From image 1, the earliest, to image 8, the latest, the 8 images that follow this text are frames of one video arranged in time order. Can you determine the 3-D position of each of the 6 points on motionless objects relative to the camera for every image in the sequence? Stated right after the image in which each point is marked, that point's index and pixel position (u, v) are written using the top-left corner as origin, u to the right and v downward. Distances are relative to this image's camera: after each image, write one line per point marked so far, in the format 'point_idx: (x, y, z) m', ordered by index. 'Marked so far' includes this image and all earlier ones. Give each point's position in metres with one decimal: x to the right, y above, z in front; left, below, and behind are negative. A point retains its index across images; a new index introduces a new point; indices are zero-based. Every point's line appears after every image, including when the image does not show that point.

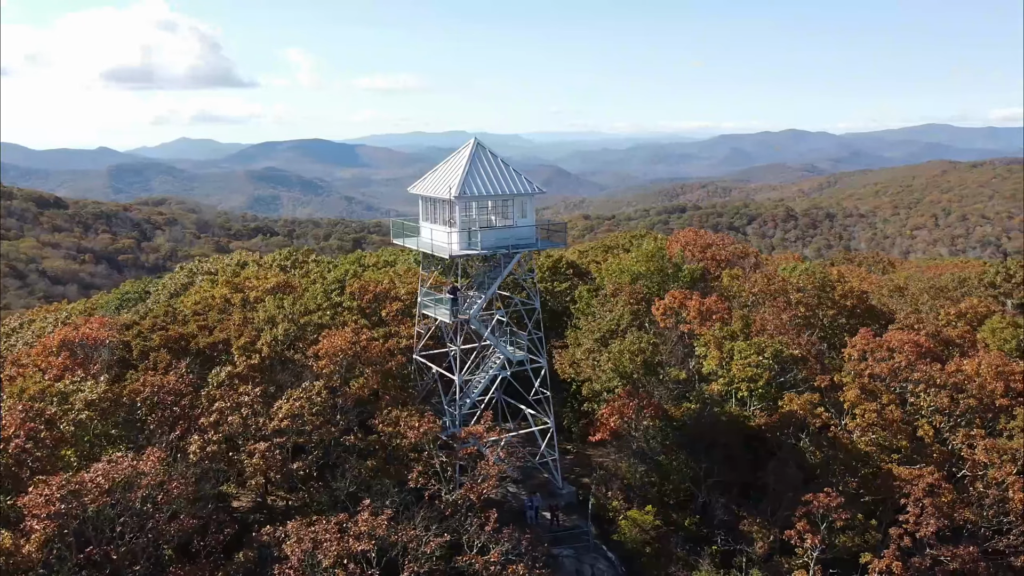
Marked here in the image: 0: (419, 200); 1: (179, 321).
0: (-2.9, +2.7, +19.3) m
1: (-9.6, -0.9, +18.3) m
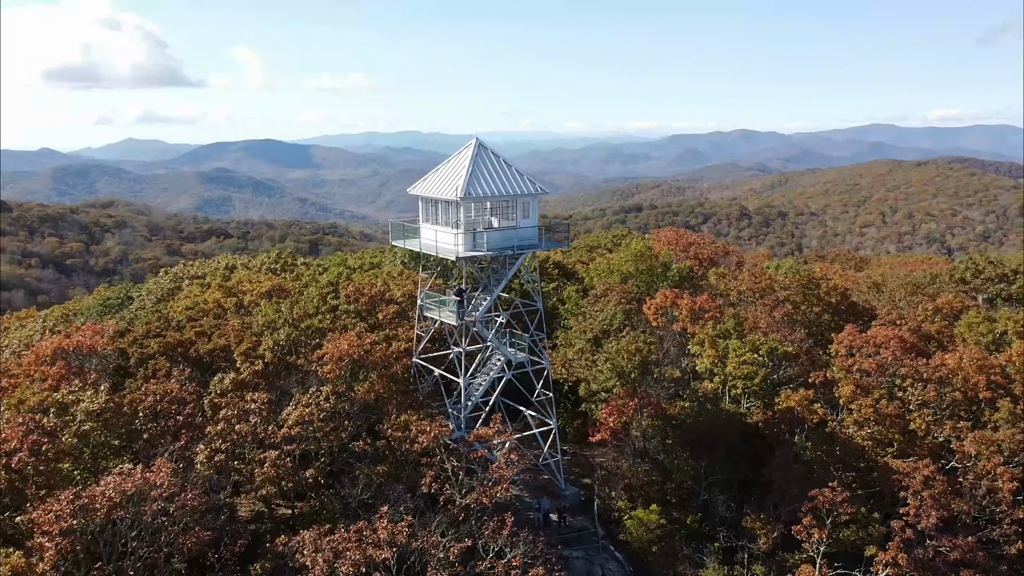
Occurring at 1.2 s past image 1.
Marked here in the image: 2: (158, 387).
0: (-2.8, +2.7, +19.1) m
1: (-9.5, -1.1, +17.8) m
2: (-7.5, -2.1, +13.3) m
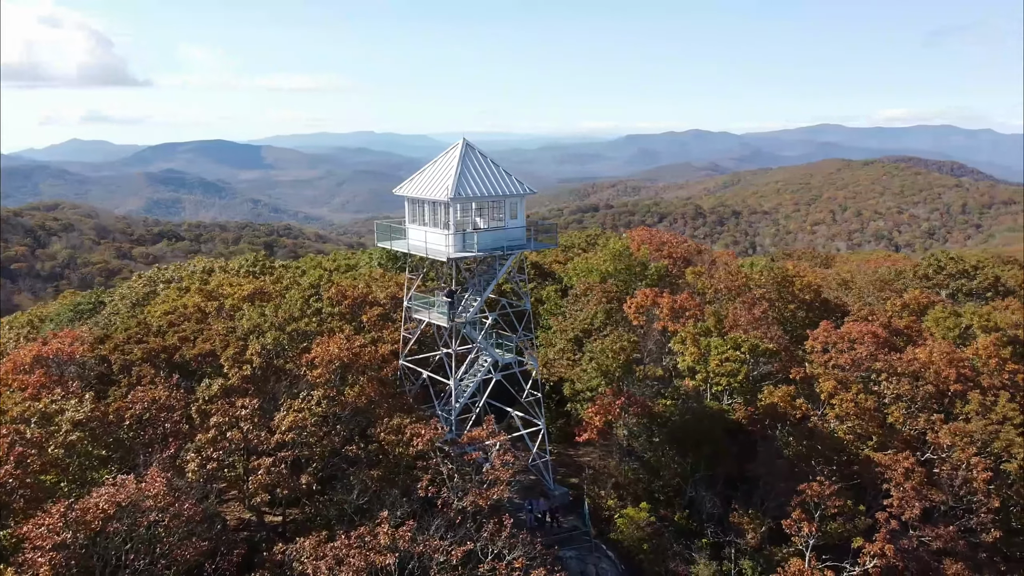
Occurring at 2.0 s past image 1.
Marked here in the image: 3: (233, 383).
0: (-3.2, +2.6, +18.9) m
1: (-9.8, -1.2, +17.3) m
2: (-7.6, -2.2, +12.9) m
3: (-6.2, -2.1, +14.0) m
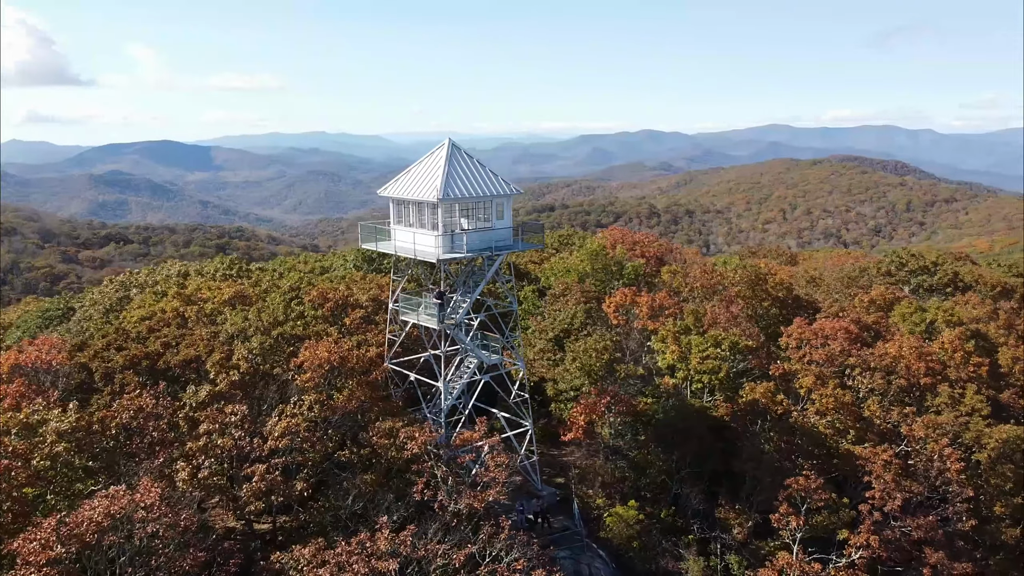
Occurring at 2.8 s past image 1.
0: (-3.6, +2.6, +18.6) m
1: (-10.0, -1.3, +16.8) m
2: (-7.6, -2.3, +12.5) m
3: (-6.3, -2.2, +13.7) m
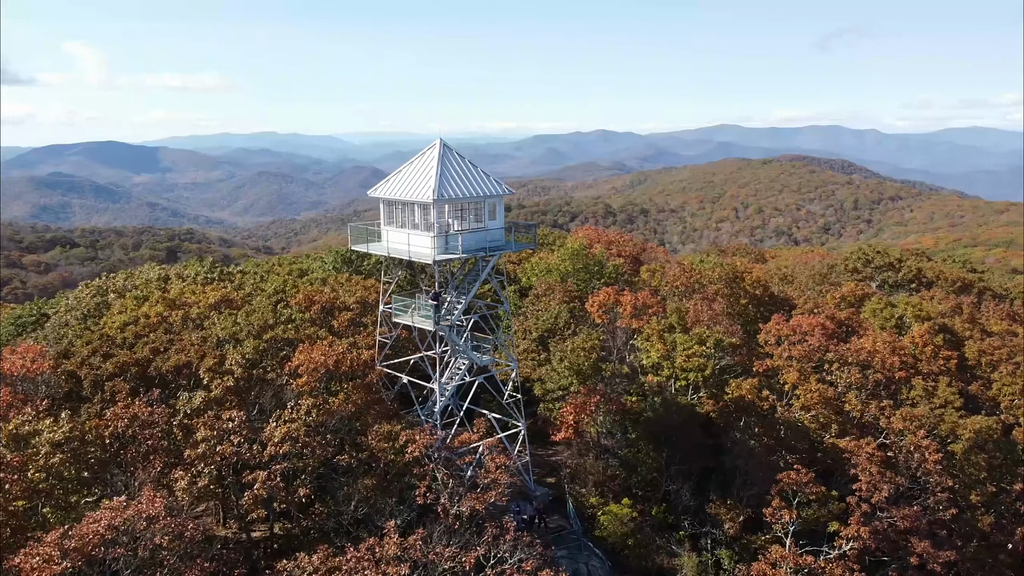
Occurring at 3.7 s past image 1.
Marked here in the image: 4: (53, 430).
0: (-3.8, +2.5, +18.5) m
1: (-10.1, -1.4, +16.3) m
2: (-7.5, -2.4, +12.2) m
3: (-6.3, -2.3, +13.3) m
4: (-8.3, -2.6, +11.3) m
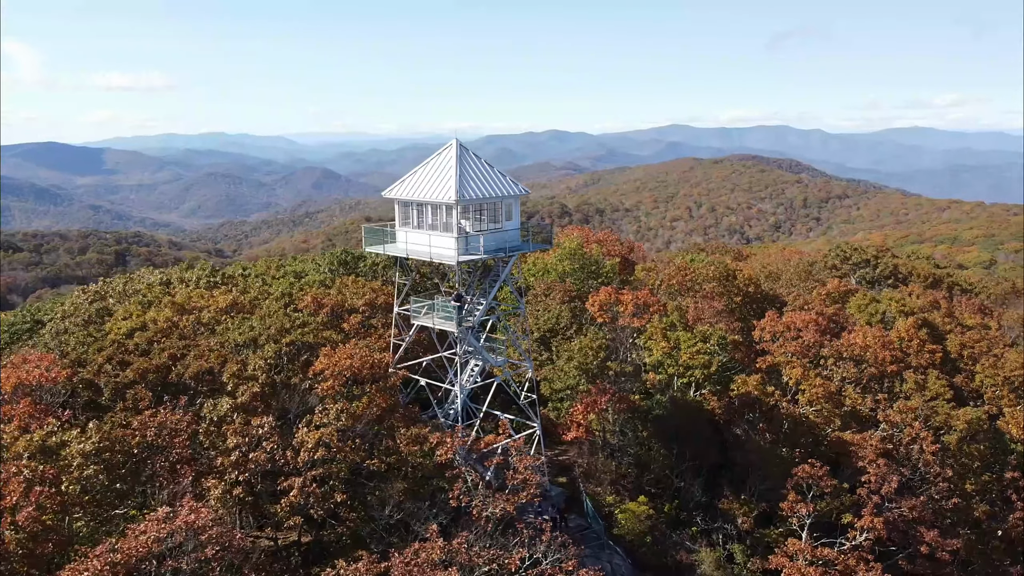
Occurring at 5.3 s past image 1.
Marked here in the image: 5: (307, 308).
0: (-3.4, +2.5, +18.3) m
1: (-9.5, -1.6, +15.9) m
2: (-6.8, -2.5, +11.9) m
3: (-5.6, -2.4, +13.1) m
4: (-7.5, -2.7, +11.0) m
5: (-6.5, -0.6, +20.0) m
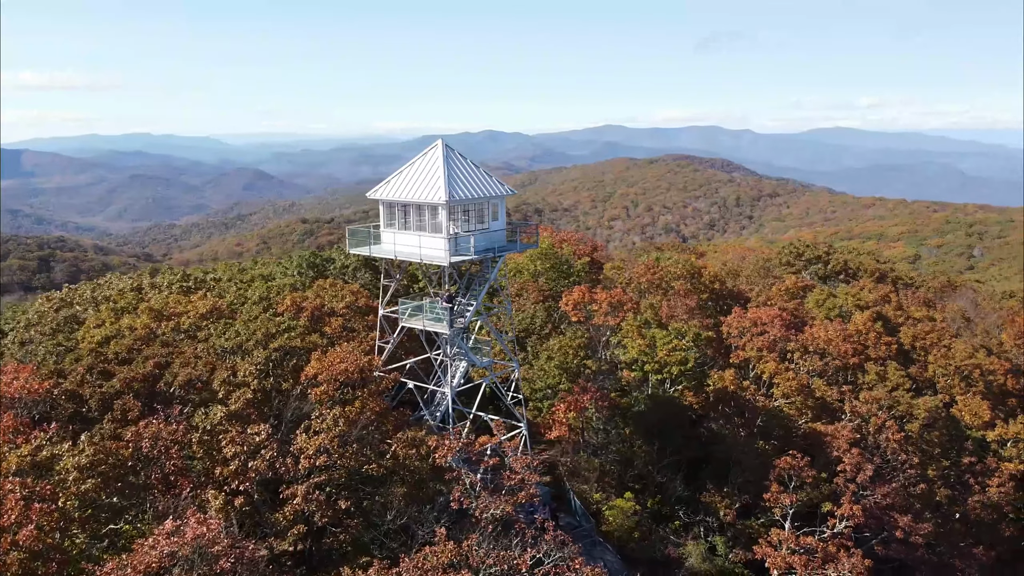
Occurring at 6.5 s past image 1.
0: (-3.8, +2.4, +18.1) m
1: (-9.7, -1.7, +15.3) m
2: (-6.7, -2.6, +11.5) m
3: (-5.6, -2.5, +12.8) m
4: (-7.4, -2.8, +10.6) m
5: (-7.0, -0.7, +19.6) m
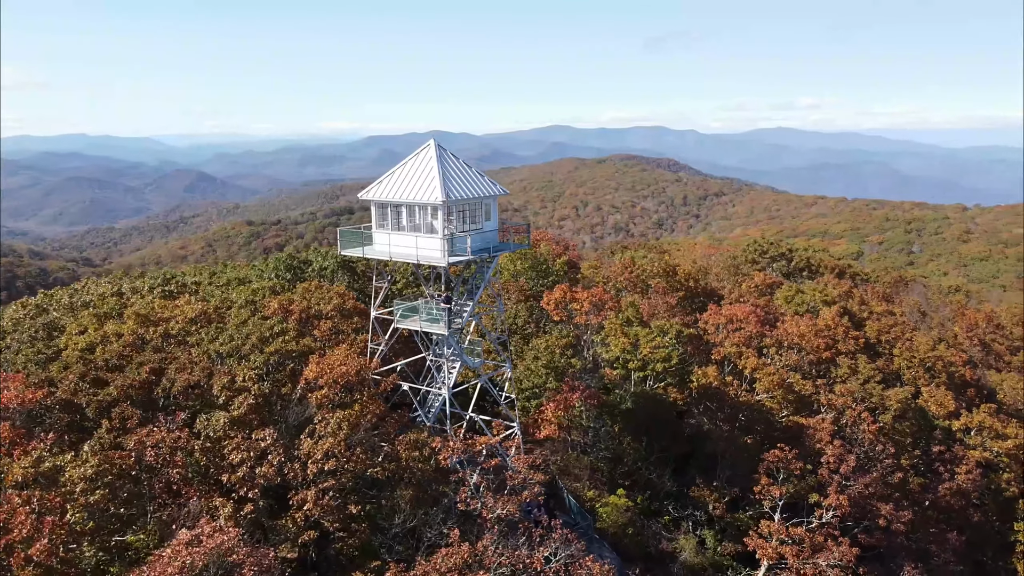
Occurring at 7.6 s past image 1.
0: (-3.9, +2.3, +18.0) m
1: (-9.7, -1.8, +14.9) m
2: (-6.5, -2.7, +11.2) m
3: (-5.4, -2.5, +12.6) m
4: (-7.1, -2.9, +10.2) m
5: (-7.2, -0.8, +19.3) m
